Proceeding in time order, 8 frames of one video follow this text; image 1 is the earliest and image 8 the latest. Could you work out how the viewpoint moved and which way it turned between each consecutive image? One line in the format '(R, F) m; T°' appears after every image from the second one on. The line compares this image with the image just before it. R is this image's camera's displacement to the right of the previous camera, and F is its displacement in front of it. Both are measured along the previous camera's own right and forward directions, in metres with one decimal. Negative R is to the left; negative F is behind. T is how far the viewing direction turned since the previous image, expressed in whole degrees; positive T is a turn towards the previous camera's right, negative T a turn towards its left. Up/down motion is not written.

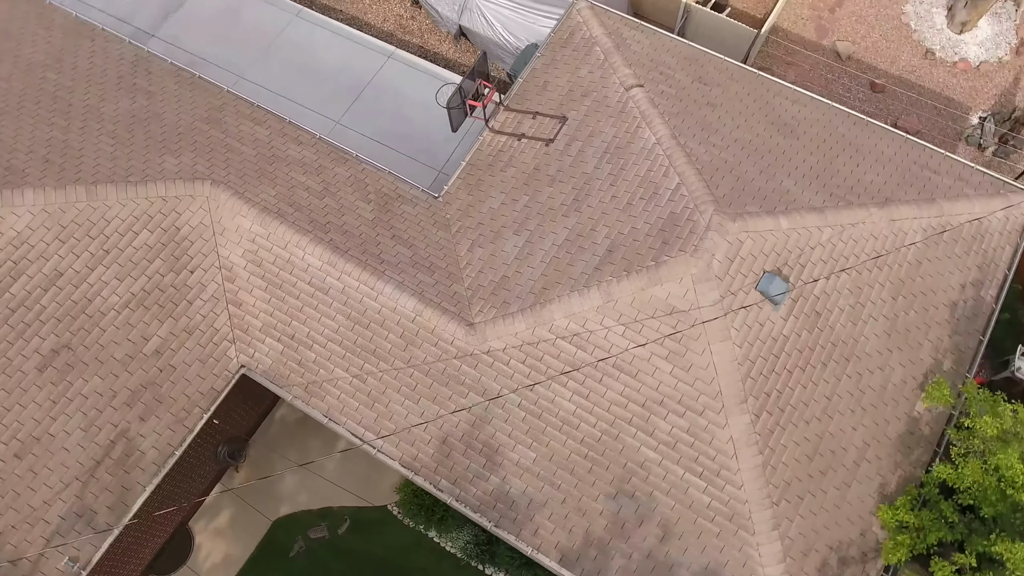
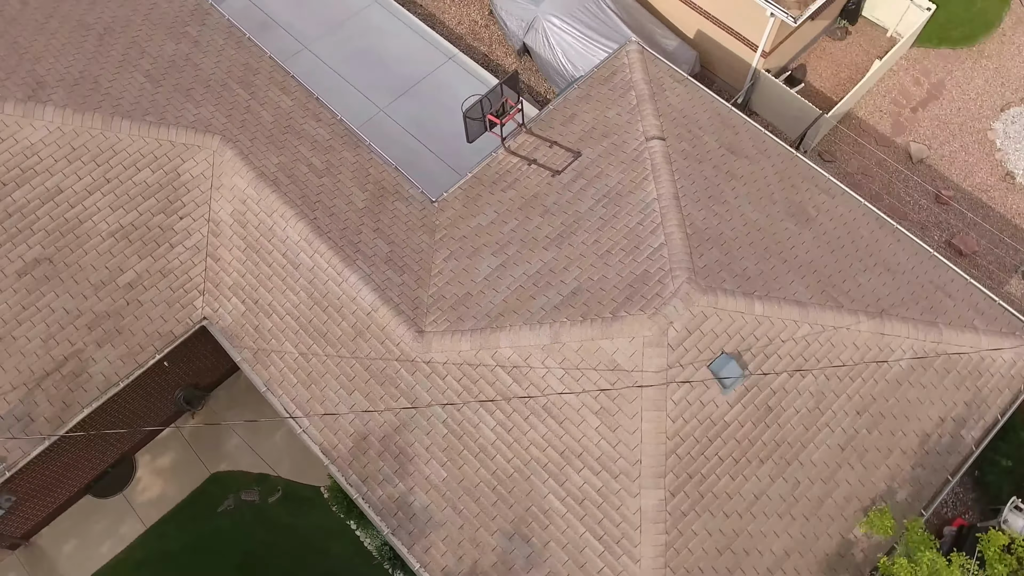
(+1.8, +0.2) m; -7°
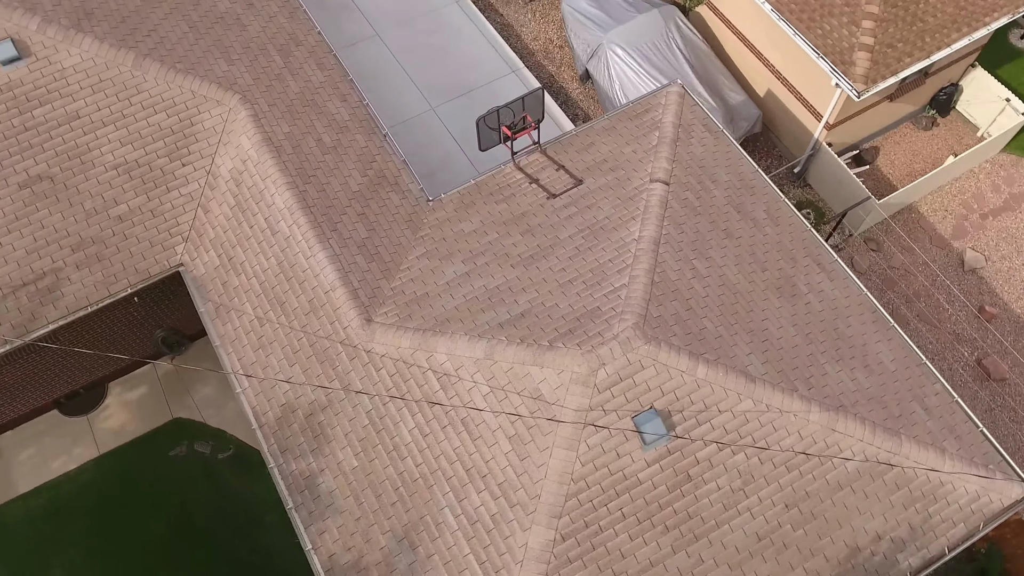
(+2.0, +0.3) m; -7°
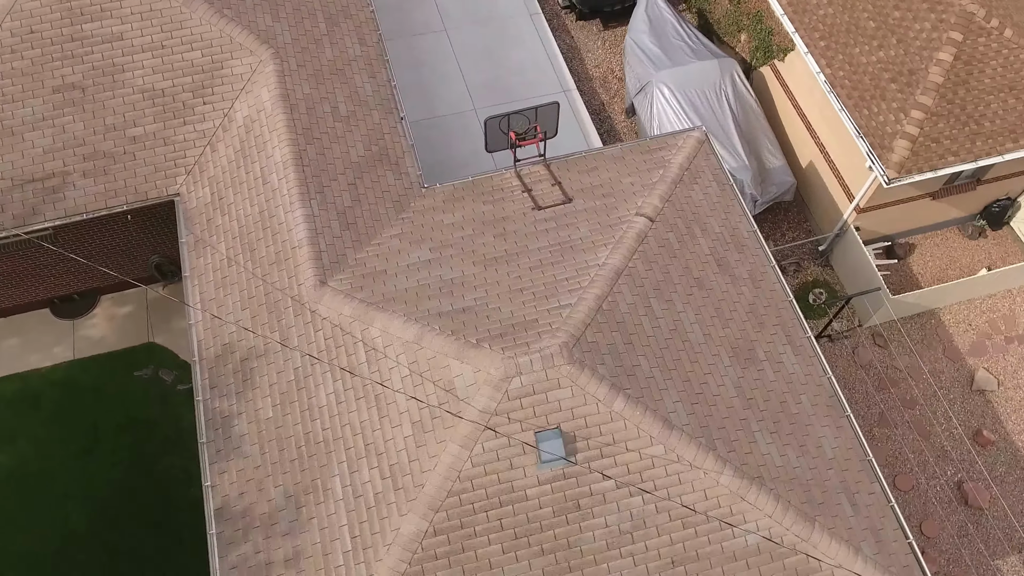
(+1.8, +0.1) m; -6°
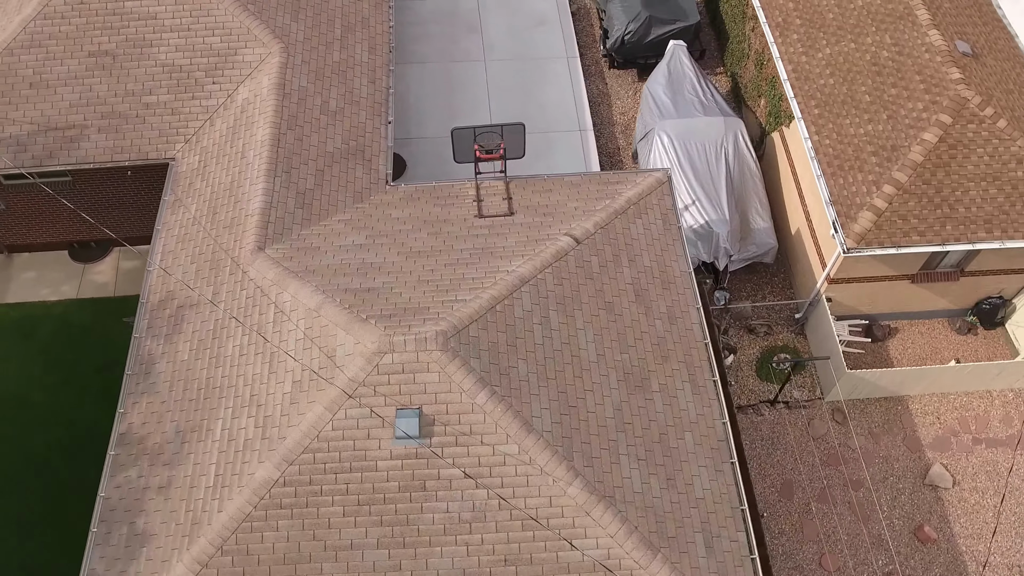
(+2.9, -0.3) m; -8°
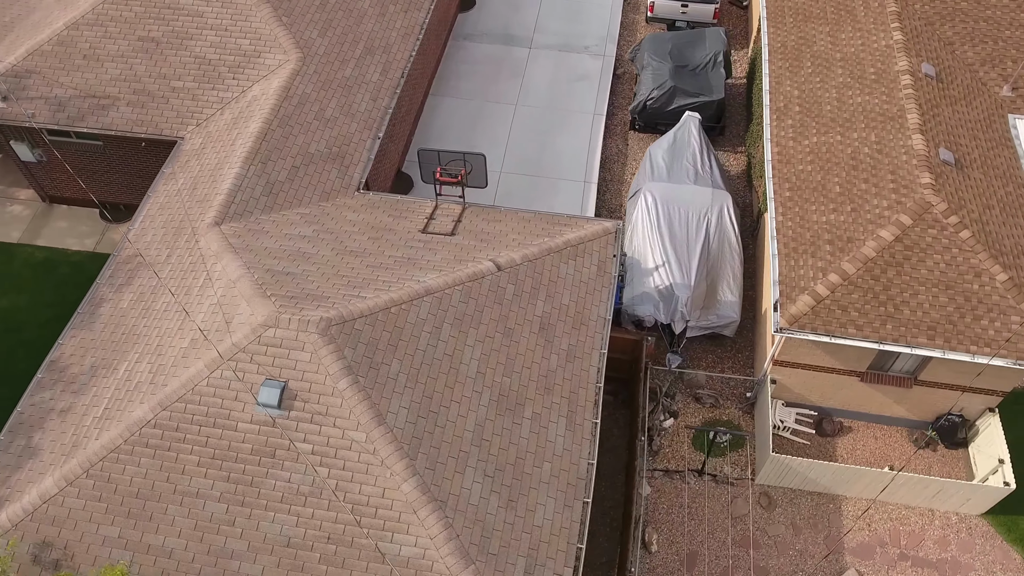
(+3.1, -0.4) m; -8°
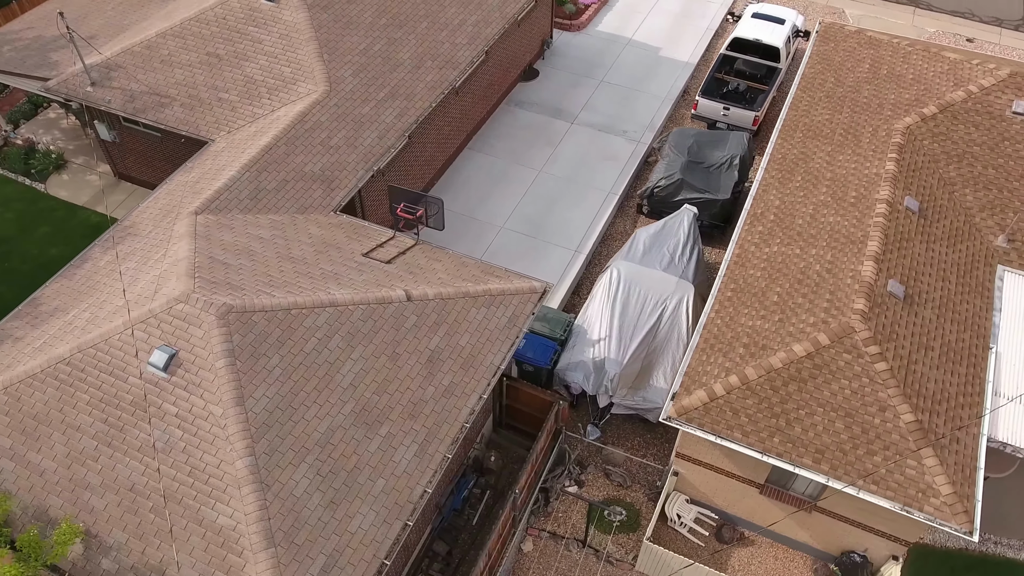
(+4.1, -0.5) m; -11°
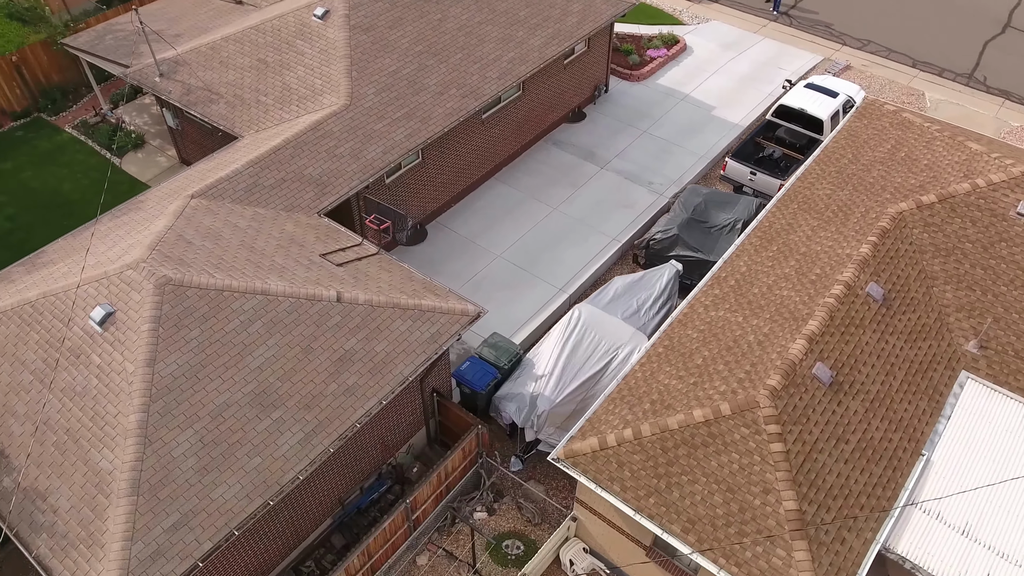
(+4.0, 0.0) m; -11°
